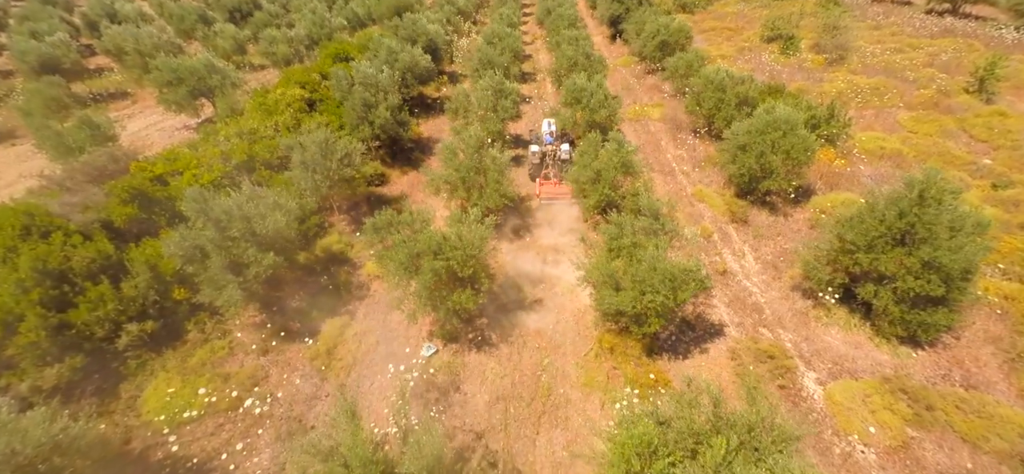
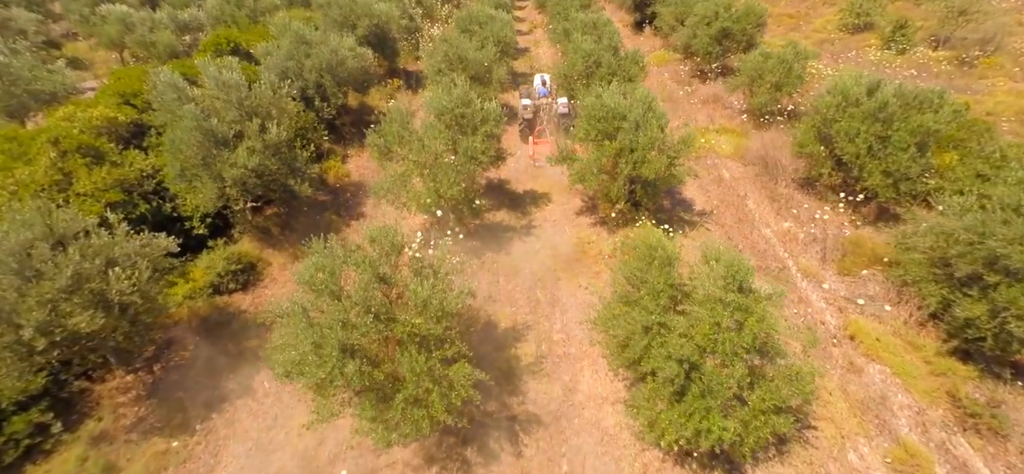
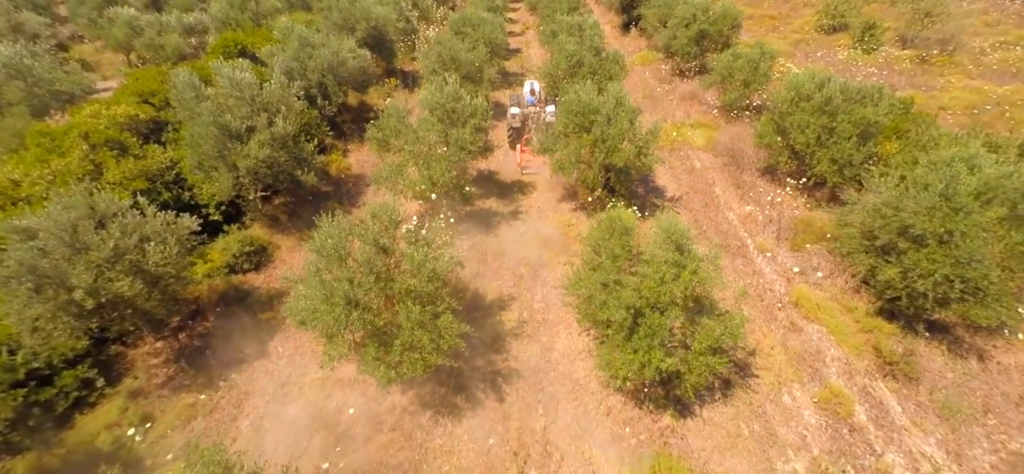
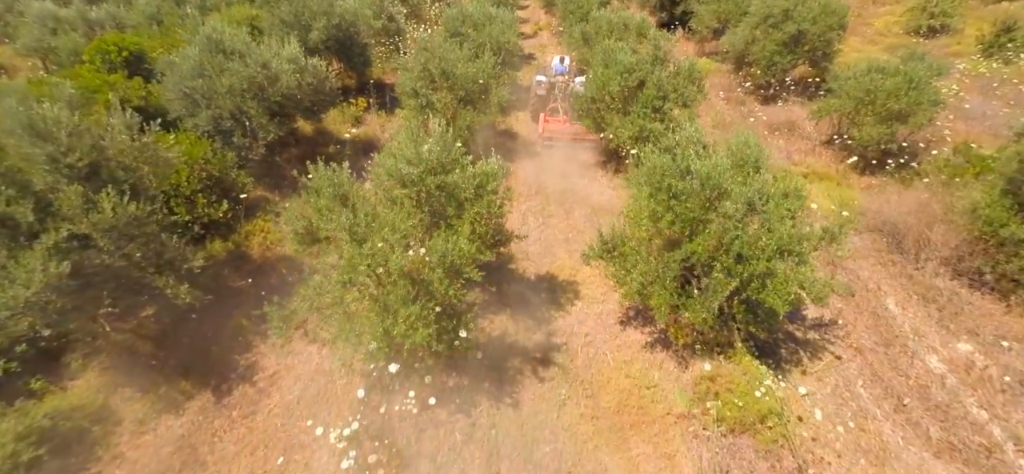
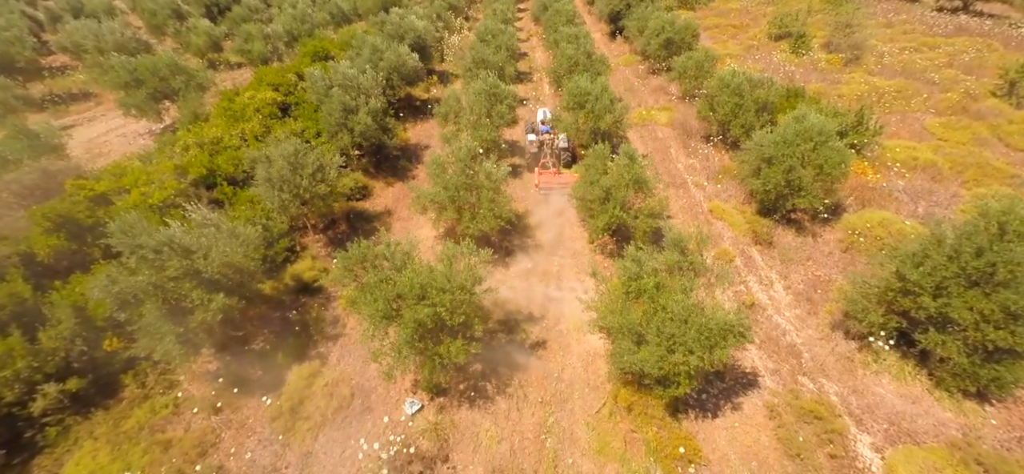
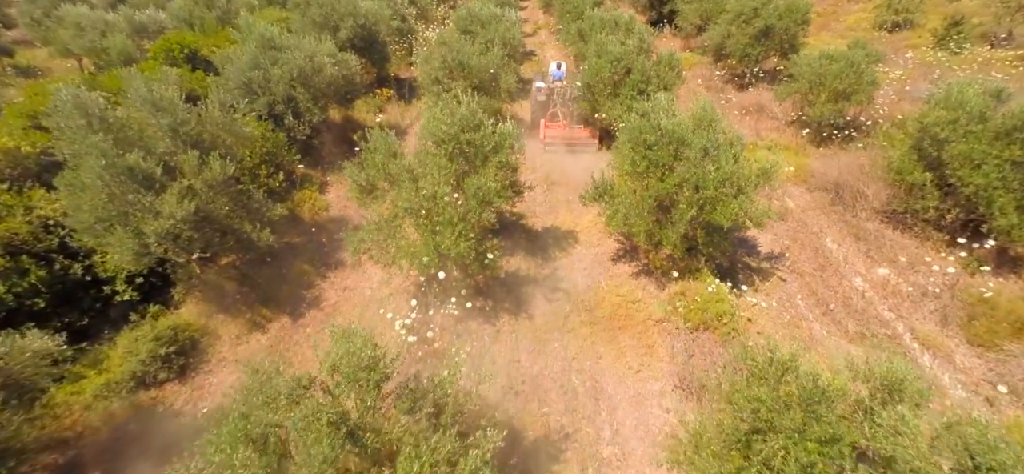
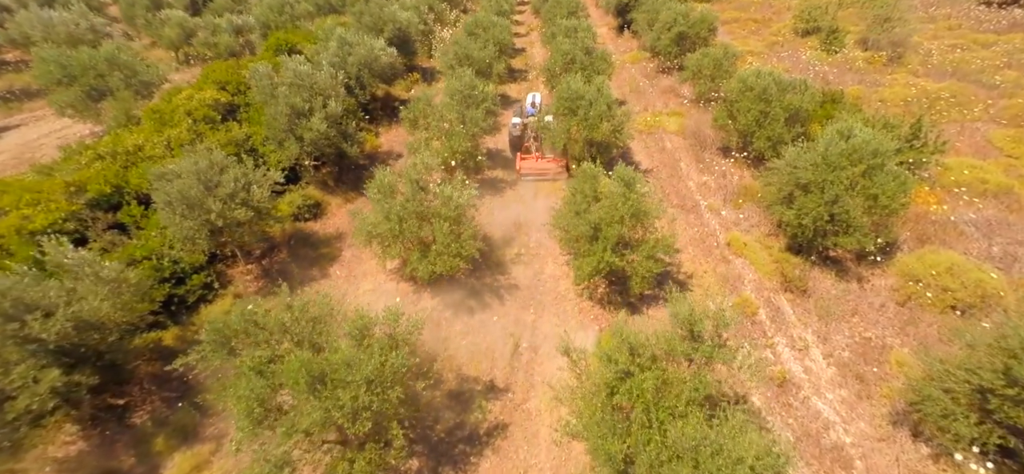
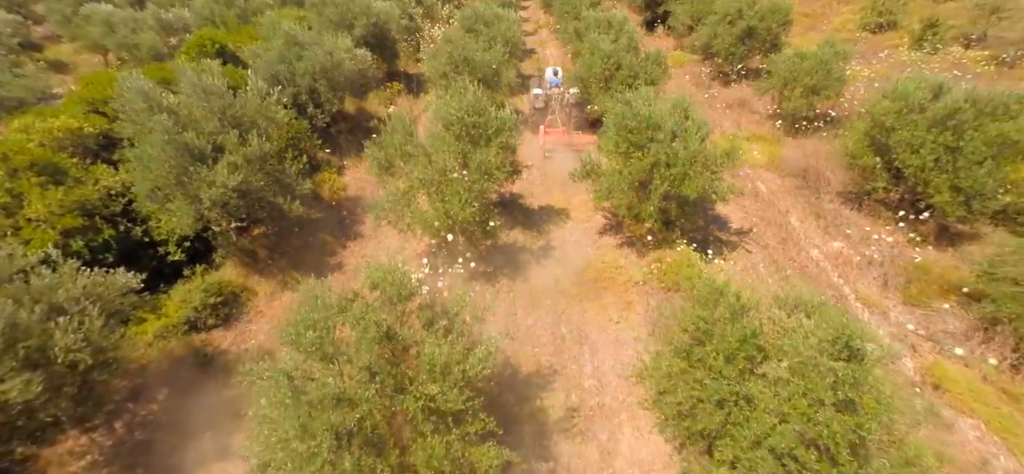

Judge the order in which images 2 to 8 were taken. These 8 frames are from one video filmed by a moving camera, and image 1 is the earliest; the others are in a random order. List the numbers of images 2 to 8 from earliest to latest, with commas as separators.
5, 7, 3, 2, 8, 6, 4
